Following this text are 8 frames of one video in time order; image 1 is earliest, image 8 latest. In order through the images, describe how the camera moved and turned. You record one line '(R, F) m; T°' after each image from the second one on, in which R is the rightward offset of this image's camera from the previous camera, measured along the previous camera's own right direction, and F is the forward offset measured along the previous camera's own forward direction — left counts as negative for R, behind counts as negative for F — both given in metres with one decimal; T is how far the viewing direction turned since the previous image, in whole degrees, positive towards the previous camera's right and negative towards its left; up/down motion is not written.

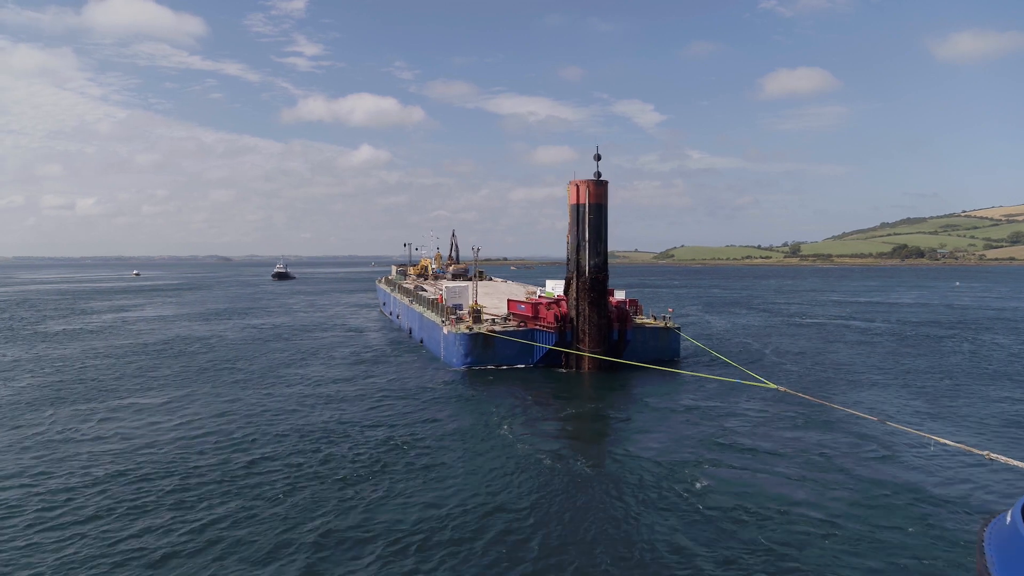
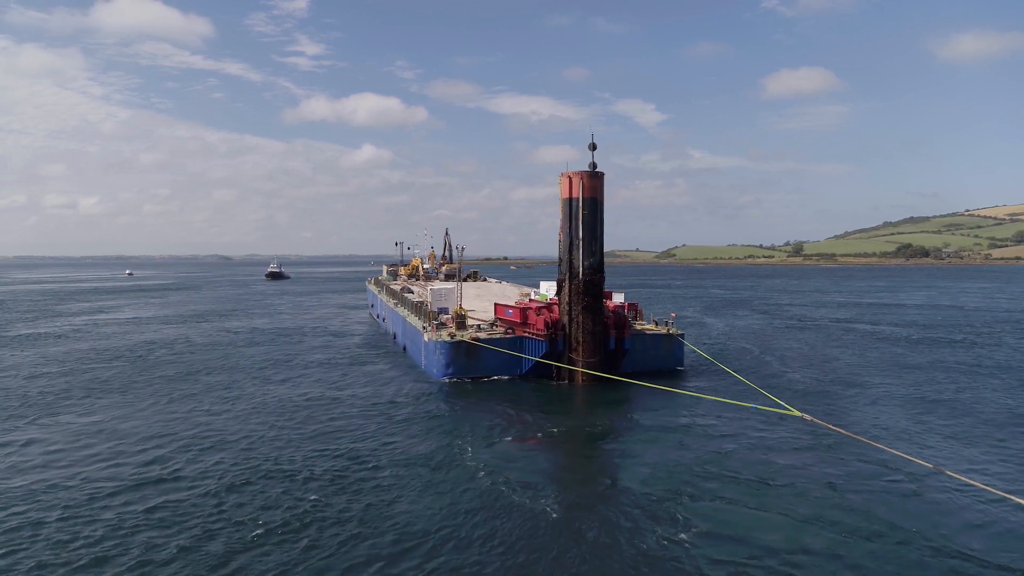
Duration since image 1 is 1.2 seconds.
(+0.8, +3.5) m; 0°
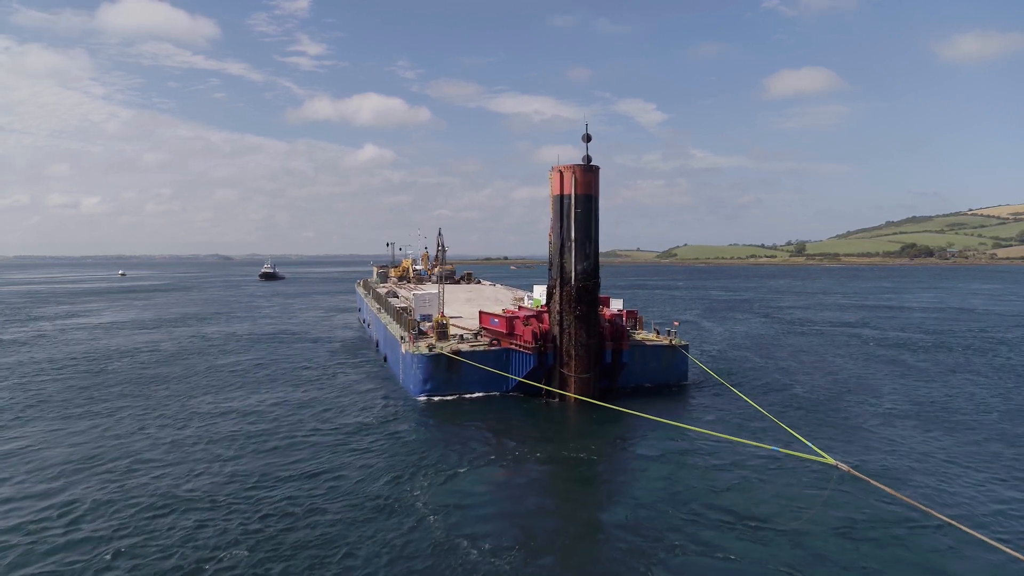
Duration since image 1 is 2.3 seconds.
(+0.8, +3.3) m; 0°
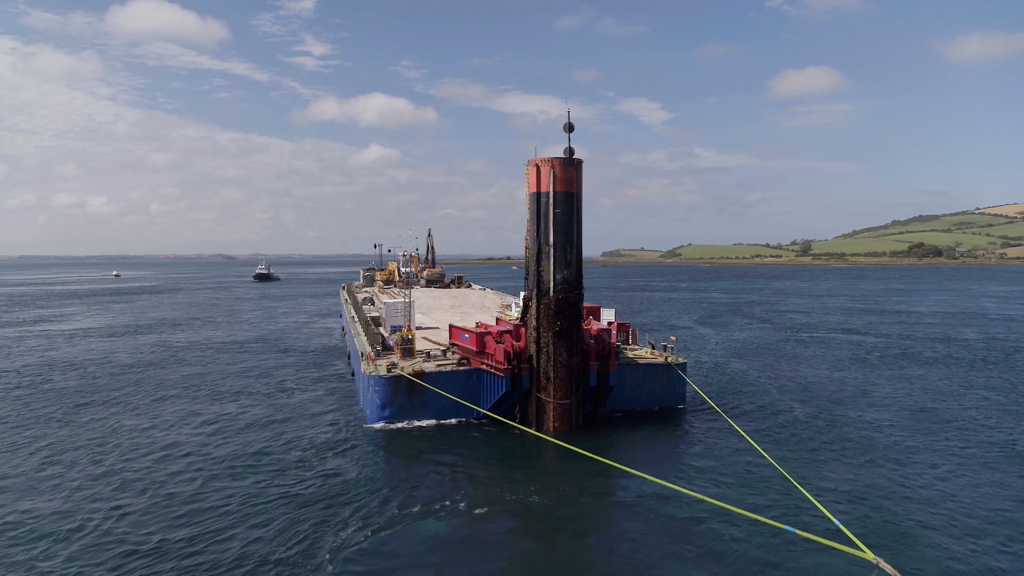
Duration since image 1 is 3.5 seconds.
(+1.5, +3.9) m; 0°
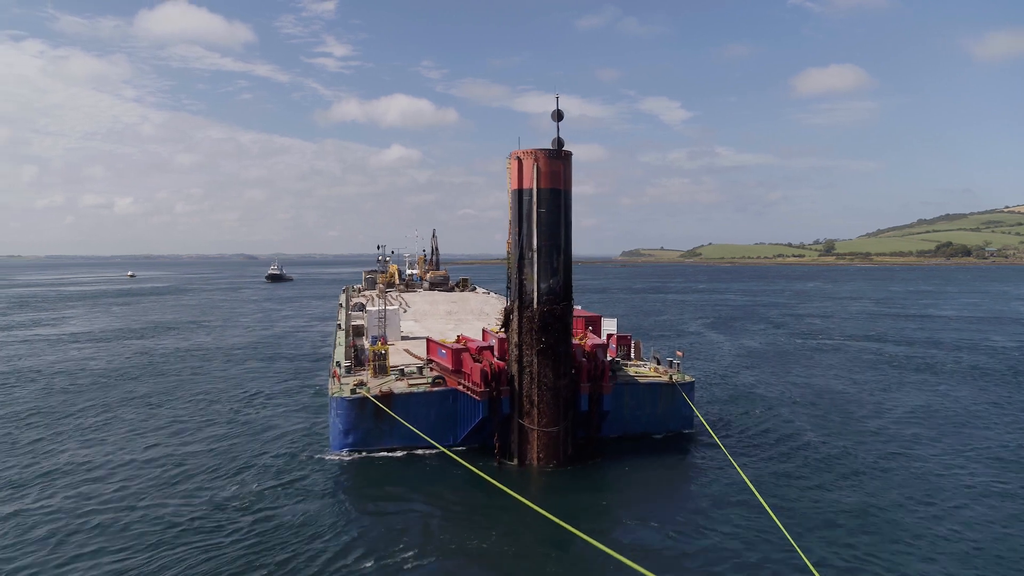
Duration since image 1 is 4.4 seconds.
(+1.5, +3.2) m; -2°
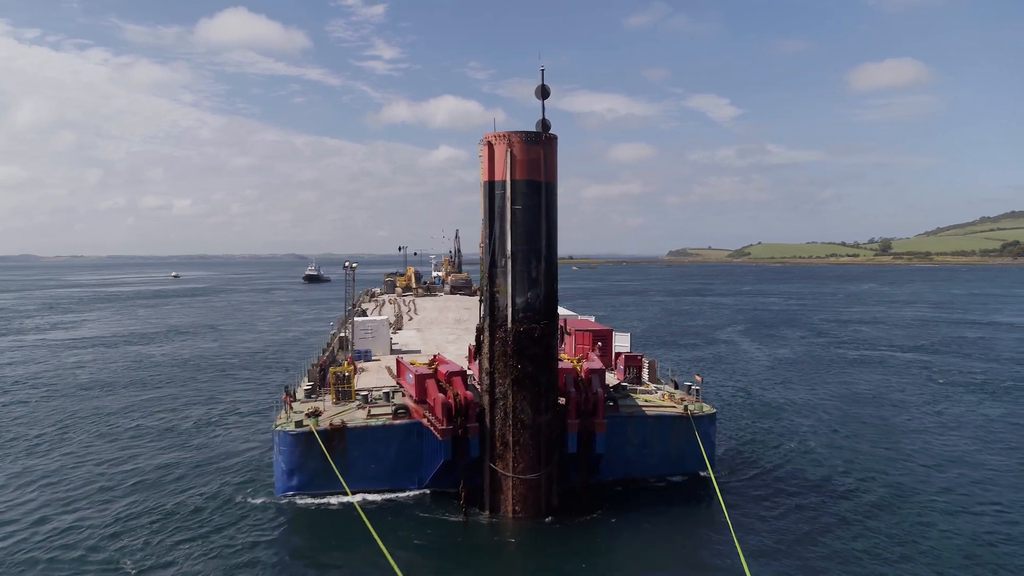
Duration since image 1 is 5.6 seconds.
(+2.2, +4.1) m; -4°
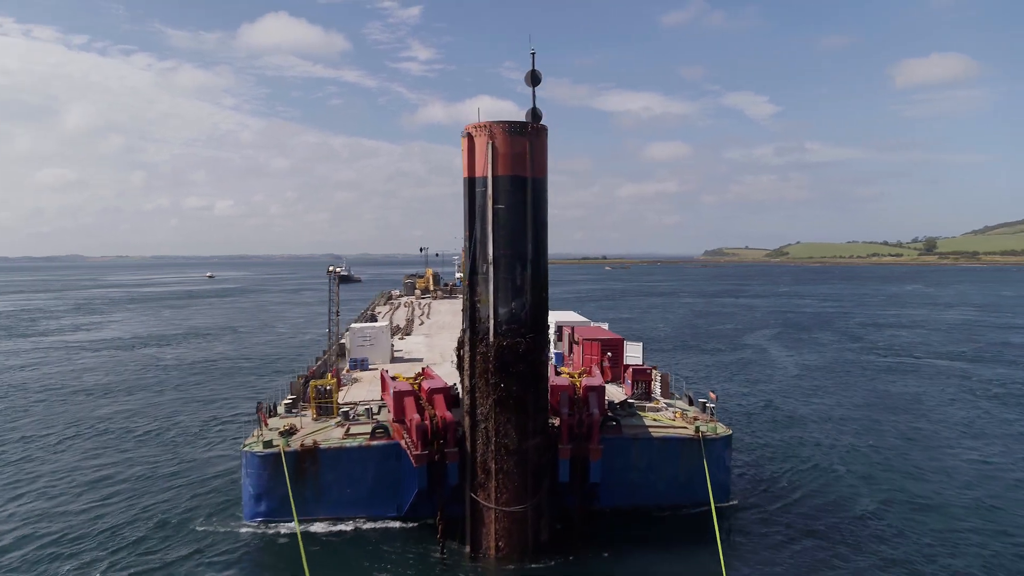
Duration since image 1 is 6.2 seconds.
(+1.3, +2.0) m; -3°
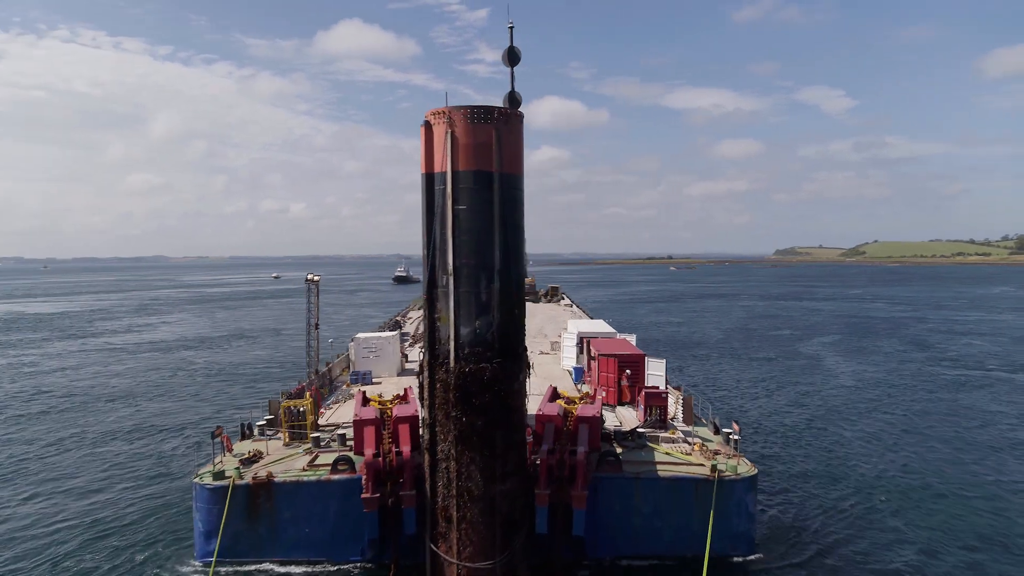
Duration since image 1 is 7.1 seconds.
(+2.2, +2.6) m; -6°
